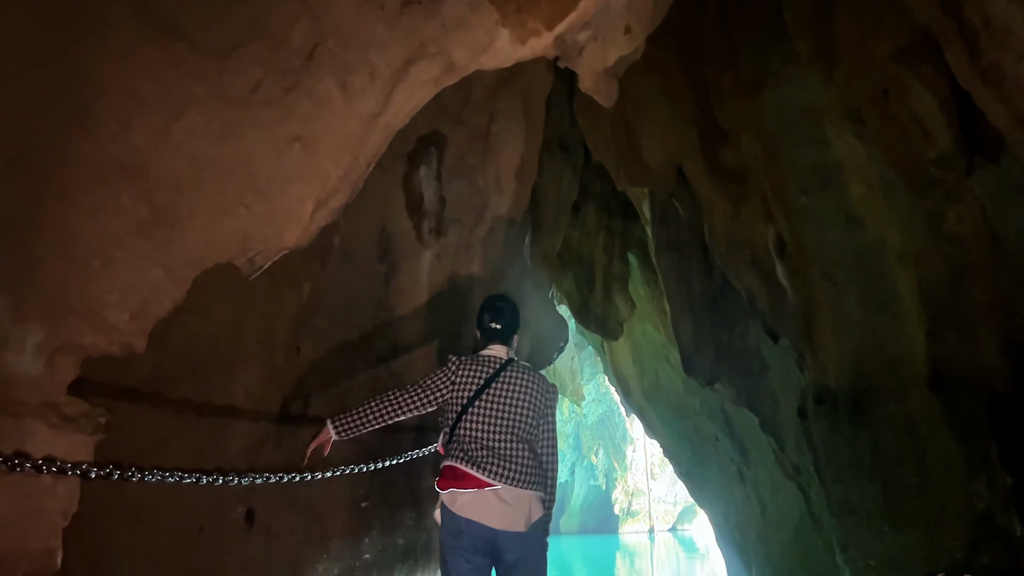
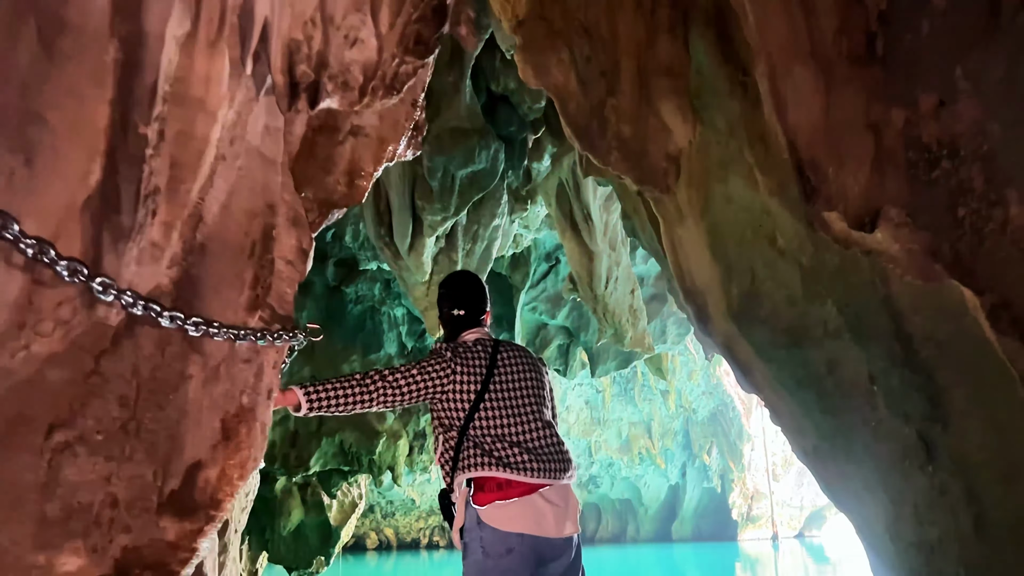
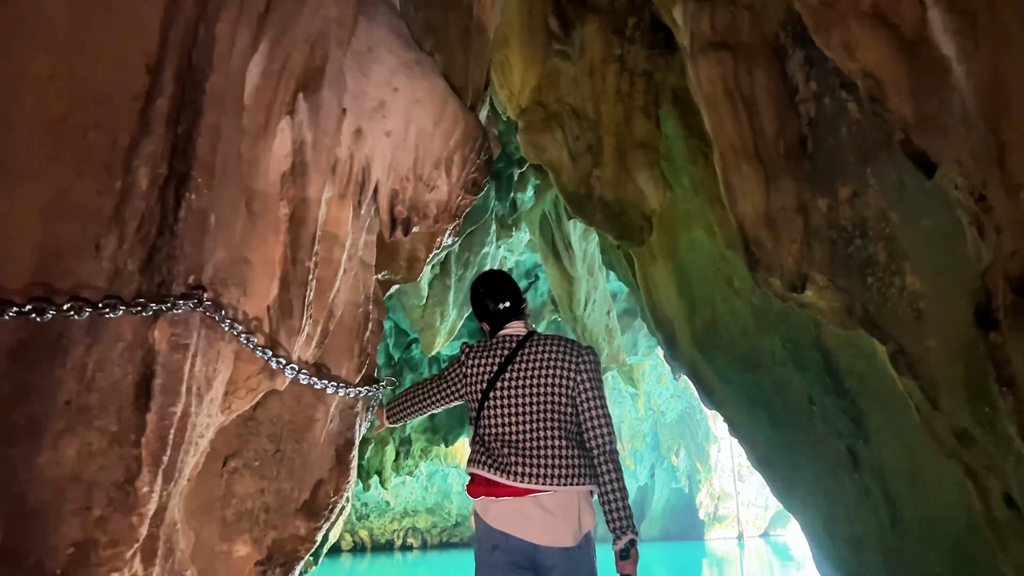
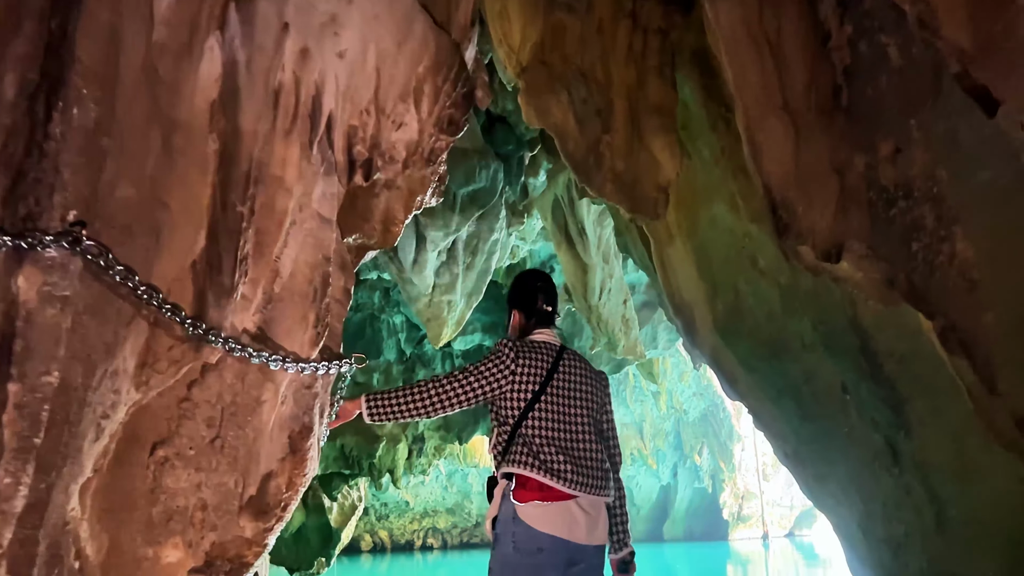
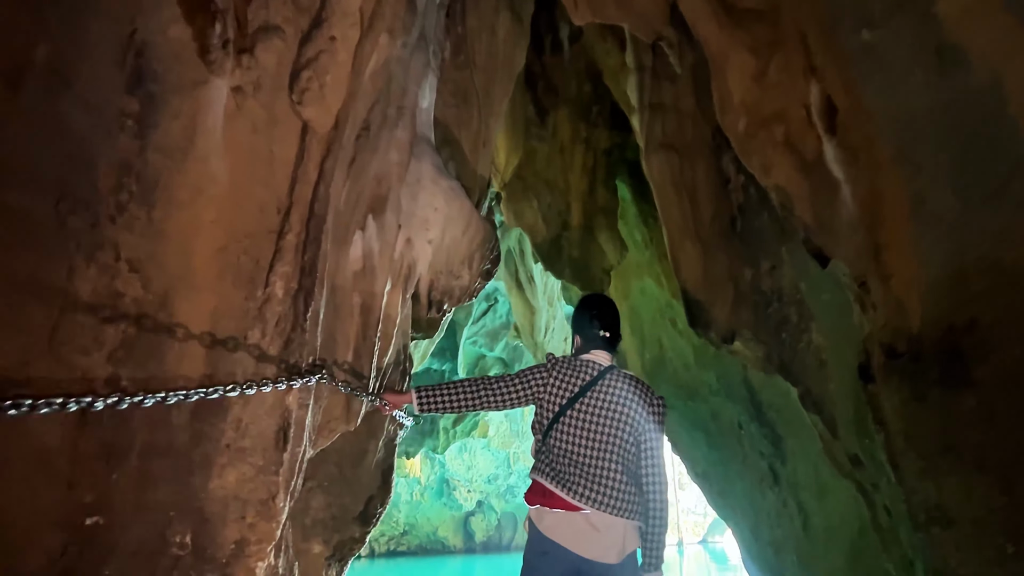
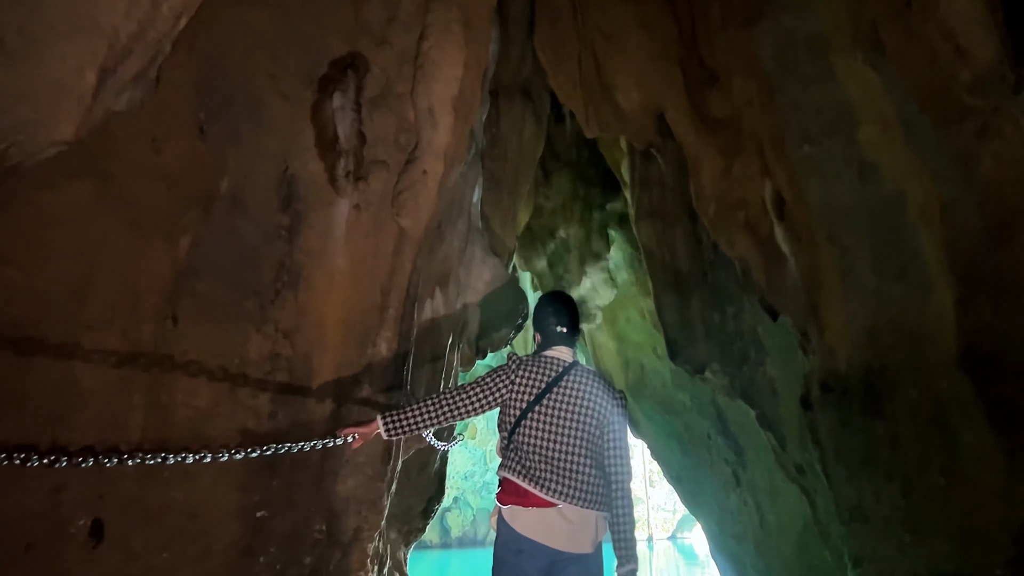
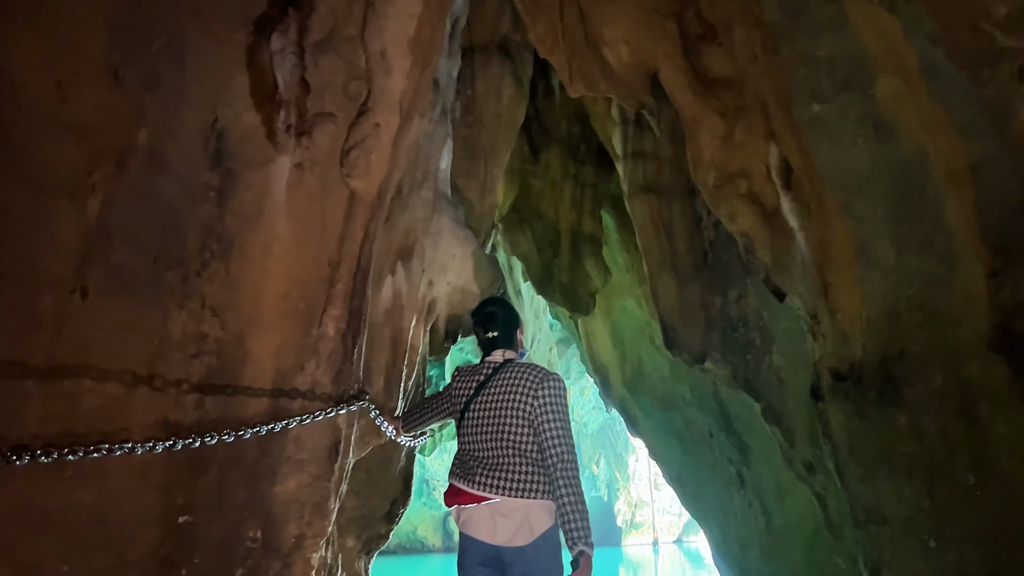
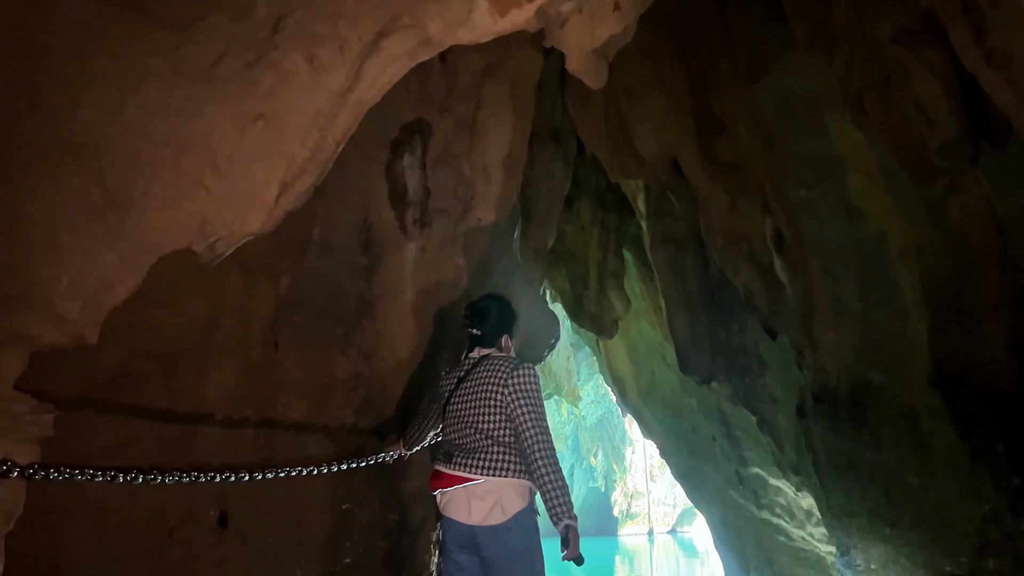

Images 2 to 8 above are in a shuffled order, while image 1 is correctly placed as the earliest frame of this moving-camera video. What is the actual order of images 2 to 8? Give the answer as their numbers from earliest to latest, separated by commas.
8, 6, 7, 5, 3, 4, 2
